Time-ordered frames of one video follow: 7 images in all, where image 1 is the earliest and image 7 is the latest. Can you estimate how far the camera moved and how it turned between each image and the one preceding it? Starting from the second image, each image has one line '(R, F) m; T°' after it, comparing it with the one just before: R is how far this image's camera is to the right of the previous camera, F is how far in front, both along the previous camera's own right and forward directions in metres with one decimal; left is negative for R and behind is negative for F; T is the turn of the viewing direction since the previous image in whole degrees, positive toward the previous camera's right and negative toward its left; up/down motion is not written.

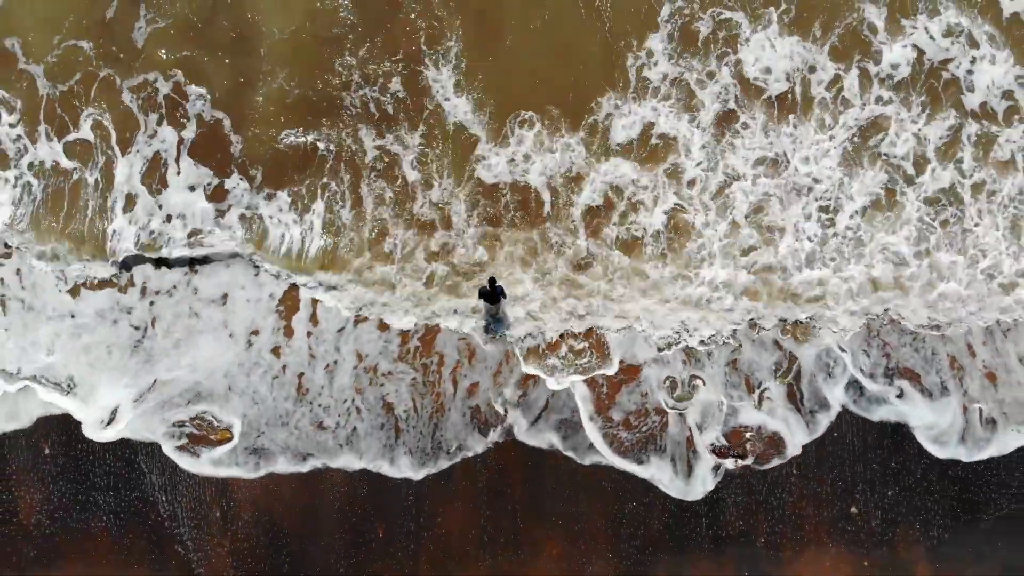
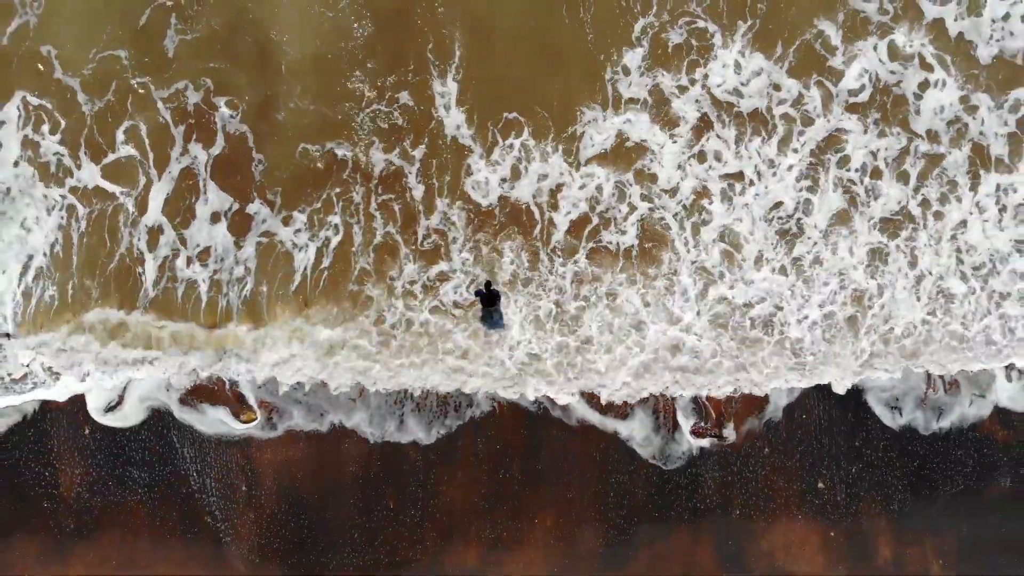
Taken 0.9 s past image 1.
(+0.7, +0.4) m; -8°
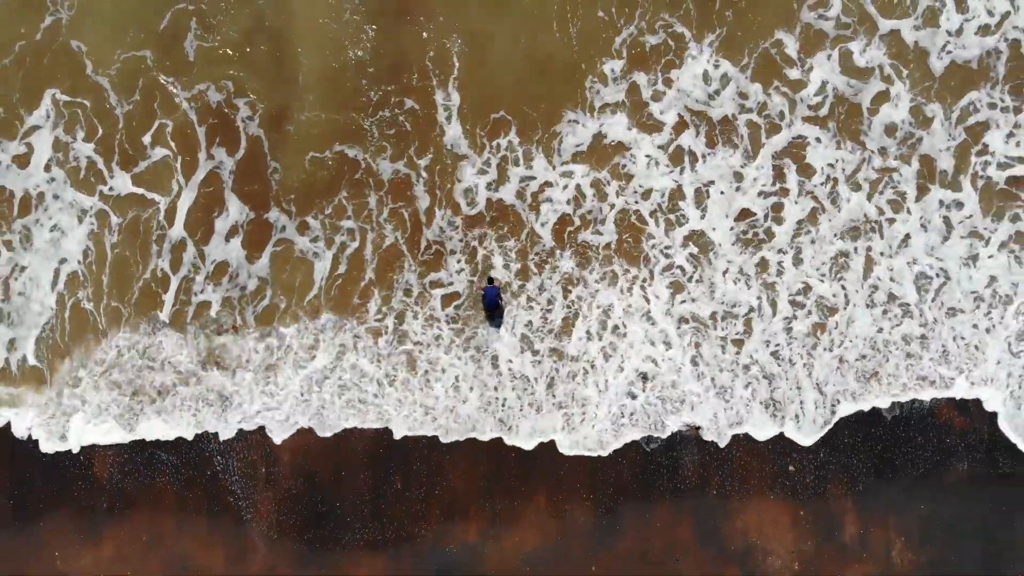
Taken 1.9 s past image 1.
(-0.1, -0.6) m; +1°
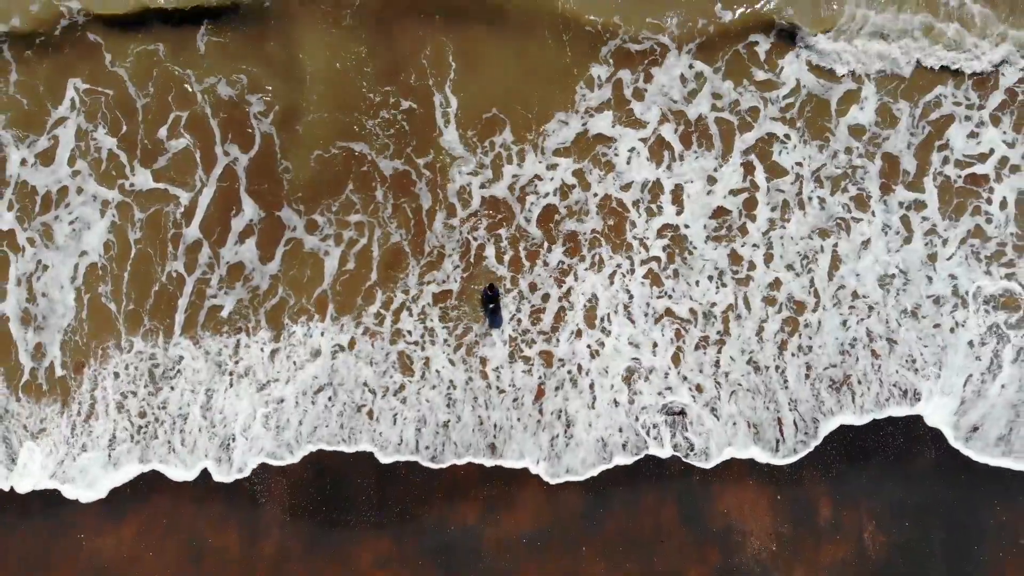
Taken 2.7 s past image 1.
(-0.1, -0.5) m; +1°
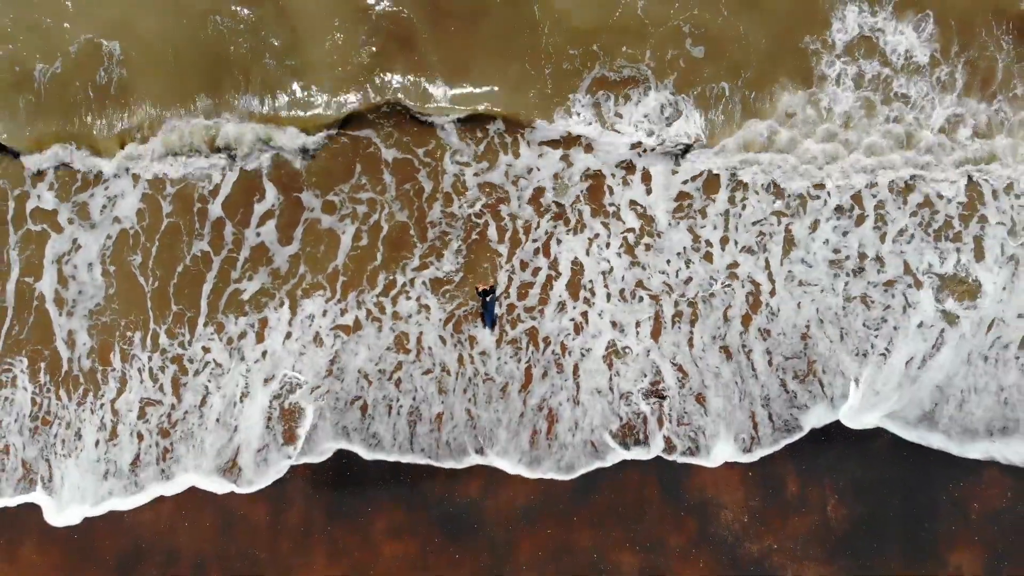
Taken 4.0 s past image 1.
(-0.2, -0.8) m; +1°
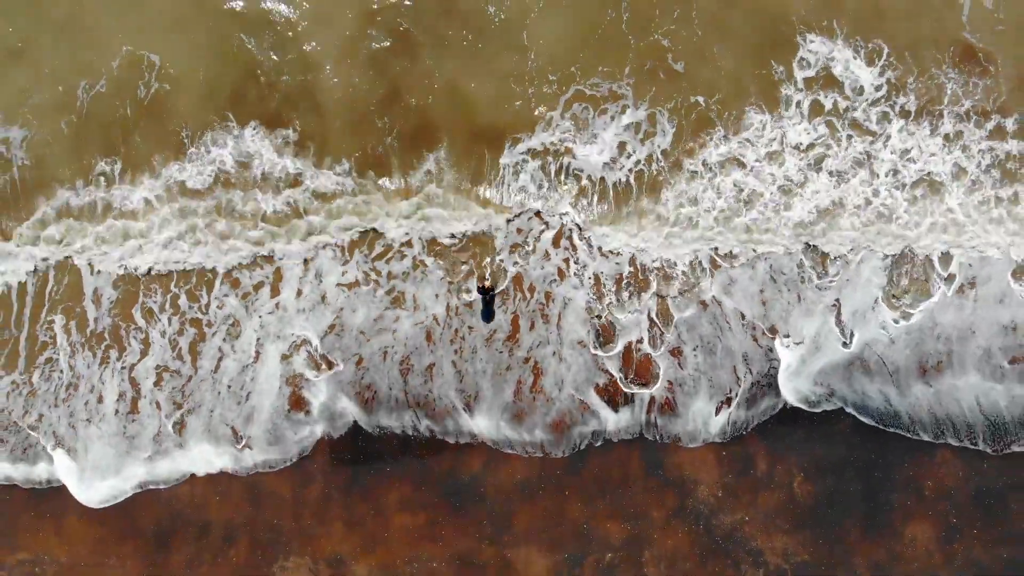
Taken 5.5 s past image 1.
(-0.2, -0.9) m; +2°
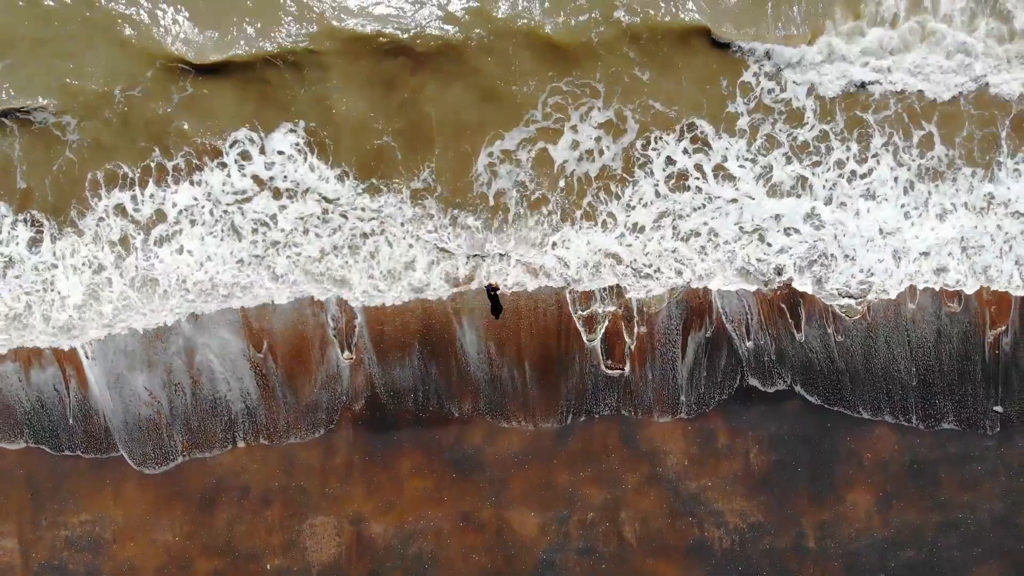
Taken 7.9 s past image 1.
(-0.4, -1.4) m; +3°
